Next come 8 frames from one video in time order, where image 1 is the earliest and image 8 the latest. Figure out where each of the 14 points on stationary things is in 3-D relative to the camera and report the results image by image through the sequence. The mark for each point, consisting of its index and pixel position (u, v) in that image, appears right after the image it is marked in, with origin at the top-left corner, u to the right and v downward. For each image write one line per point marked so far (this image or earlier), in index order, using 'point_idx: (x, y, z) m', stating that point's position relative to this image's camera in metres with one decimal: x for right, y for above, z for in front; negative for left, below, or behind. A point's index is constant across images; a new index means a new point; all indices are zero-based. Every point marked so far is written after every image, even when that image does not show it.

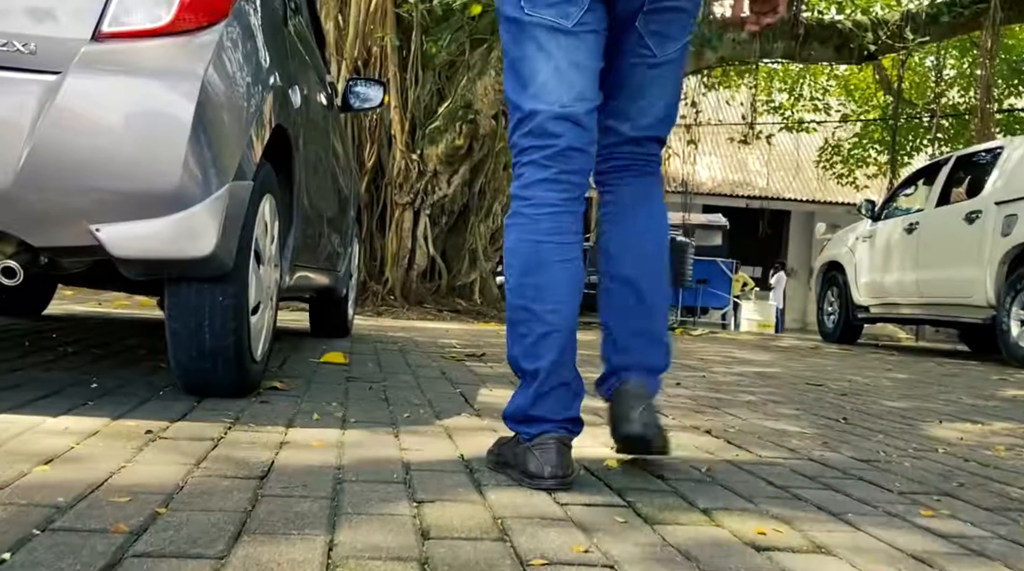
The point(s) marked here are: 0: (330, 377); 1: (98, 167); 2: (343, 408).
0: (-0.8, -0.4, +4.5) m
1: (-1.2, +0.3, +2.9) m
2: (-0.6, -0.4, +3.4) m
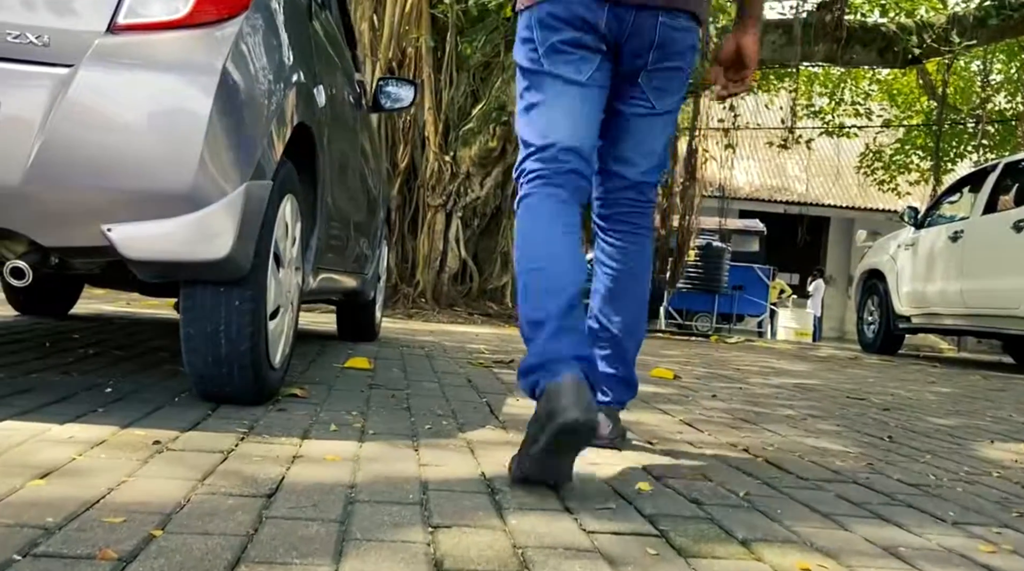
0: (-0.7, -0.4, +4.3) m
1: (-1.1, +0.3, +2.8) m
2: (-0.5, -0.4, +3.3) m
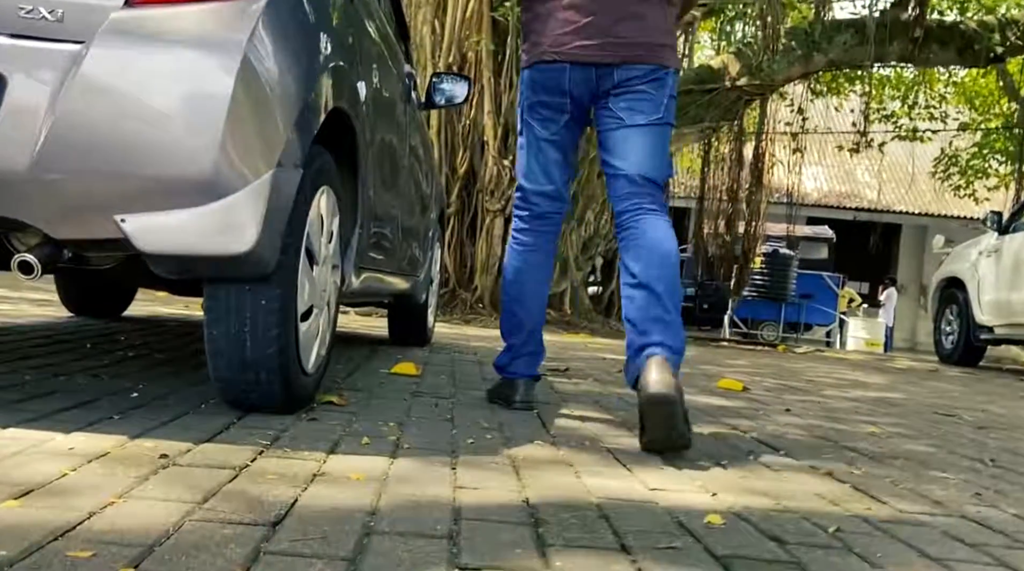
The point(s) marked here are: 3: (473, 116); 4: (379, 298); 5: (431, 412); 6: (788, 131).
0: (-0.4, -0.4, +4.0) m
1: (-0.9, +0.3, +2.6) m
2: (-0.3, -0.4, +3.0) m
3: (-0.4, +1.6, +9.6) m
4: (-0.7, -0.1, +5.2) m
5: (-0.3, -0.4, +3.5) m
6: (+4.2, +2.3, +15.8) m
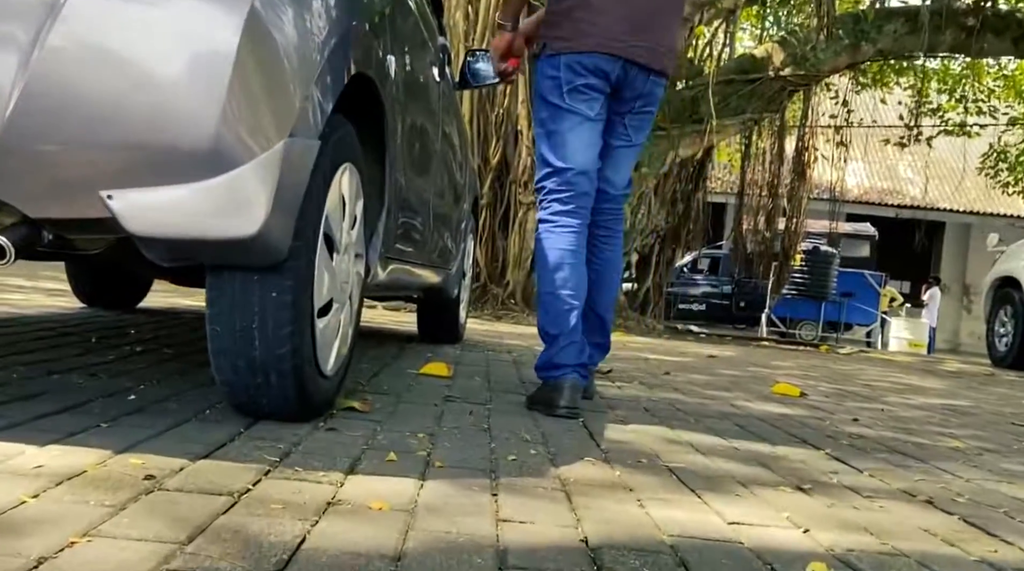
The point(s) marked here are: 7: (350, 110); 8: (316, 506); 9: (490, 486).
0: (-0.3, -0.4, +3.7) m
1: (-0.8, +0.4, +2.2) m
2: (-0.2, -0.4, +2.6) m
3: (0.0, +1.6, +9.3) m
4: (-0.5, 0.0, +4.9) m
5: (-0.1, -0.4, +3.1) m
6: (+4.7, +2.4, +15.3) m
7: (-0.5, +0.5, +3.0) m
8: (-0.3, -0.4, +1.8) m
9: (0.0, -0.4, +2.1) m
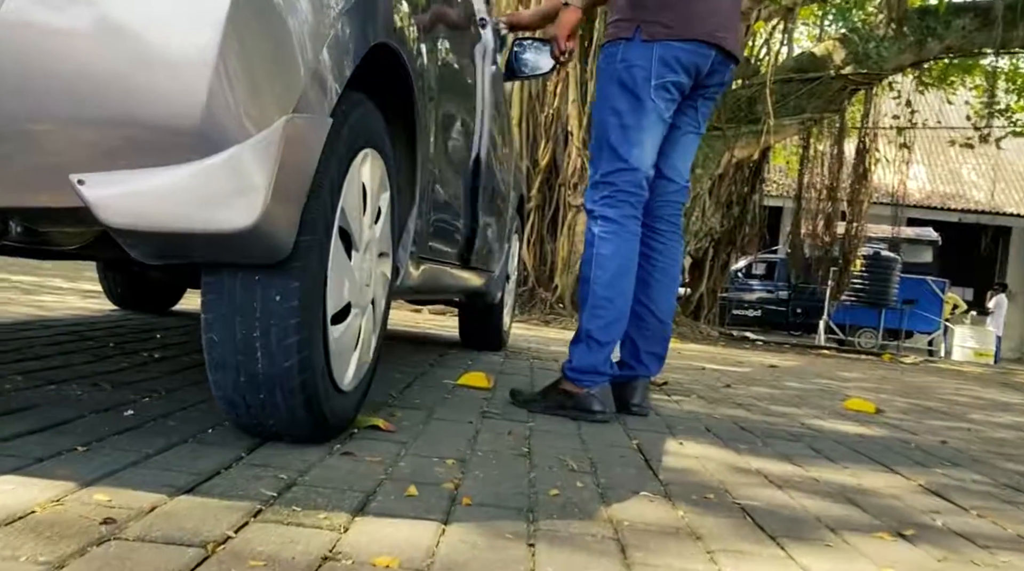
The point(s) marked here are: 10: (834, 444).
0: (-0.2, -0.4, +3.3) m
1: (-0.8, +0.4, +1.9) m
2: (-0.1, -0.4, +2.3) m
3: (+0.4, +1.6, +8.9) m
4: (-0.3, 0.0, +4.5) m
5: (0.0, -0.4, +2.7) m
6: (+5.4, +2.3, +14.7) m
7: (-0.3, +0.5, +2.6) m
8: (-0.3, -0.4, +1.5) m
9: (0.0, -0.4, +1.7) m
10: (+1.1, -0.5, +3.5) m
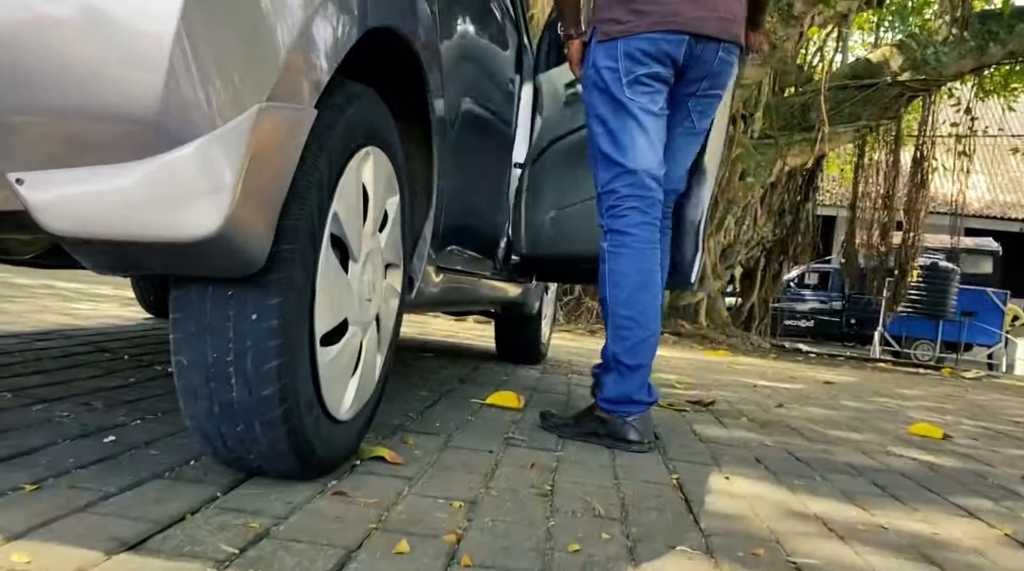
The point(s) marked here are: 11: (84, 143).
0: (-0.1, -0.4, +3.0) m
1: (-0.7, +0.3, +1.6) m
2: (-0.1, -0.4, +2.0) m
3: (+0.7, +1.5, +8.6) m
4: (-0.1, -0.1, +4.2) m
5: (0.0, -0.4, +2.4) m
6: (+6.0, +2.1, +14.1) m
7: (-0.3, +0.5, +2.3) m
8: (-0.3, -0.4, +1.2) m
9: (0.0, -0.4, +1.4) m
10: (+1.2, -0.6, +3.1) m
11: (-0.7, +0.2, +1.6) m
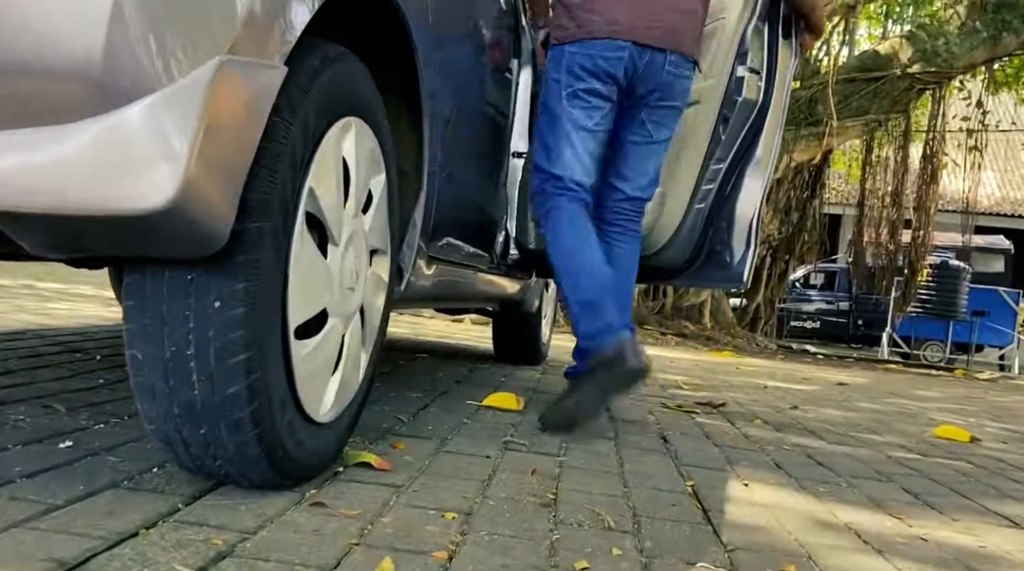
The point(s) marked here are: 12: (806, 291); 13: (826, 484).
0: (-0.1, -0.4, +2.8) m
1: (-0.7, +0.4, +1.4) m
2: (-0.1, -0.4, +1.7) m
3: (+0.8, +1.5, +8.3) m
4: (-0.1, -0.1, +4.0) m
5: (0.0, -0.4, +2.2) m
6: (+6.1, +2.1, +13.9) m
7: (-0.3, +0.5, +2.1) m
8: (-0.3, -0.4, +0.9) m
9: (0.0, -0.4, +1.2) m
10: (+1.2, -0.6, +2.9) m
11: (-0.7, +0.2, +1.4) m
12: (+4.6, -0.1, +16.2) m
13: (+0.8, -0.5, +2.7) m
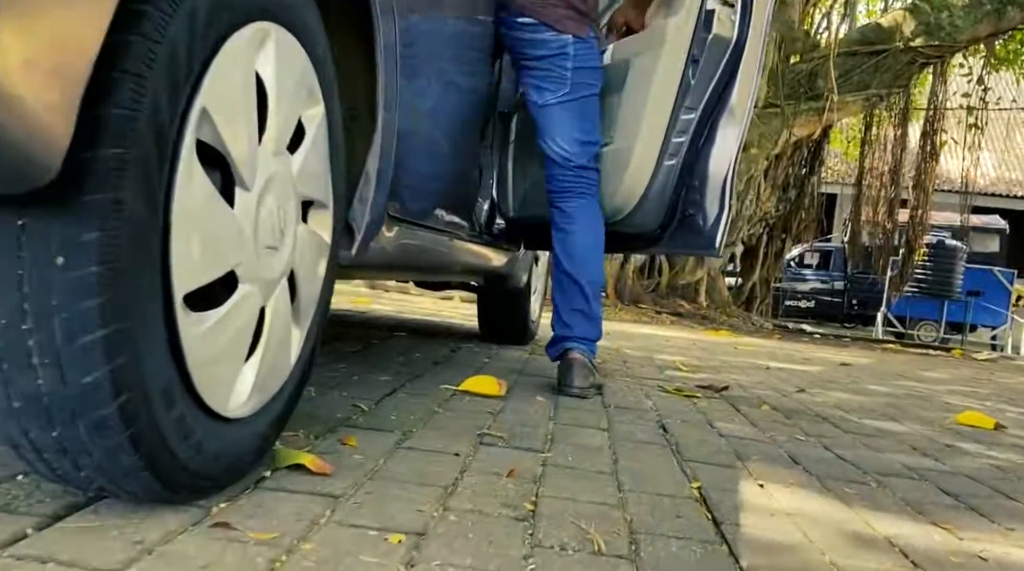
0: (-0.1, -0.3, +2.4) m
1: (-0.8, +0.4, +1.0) m
2: (-0.1, -0.4, +1.3) m
3: (+0.7, +1.7, +7.9) m
4: (-0.2, 0.0, +3.6) m
5: (0.0, -0.4, +1.8) m
6: (+5.9, +2.4, +13.5) m
7: (-0.3, +0.6, +1.7) m
8: (-0.3, -0.3, +0.5) m
9: (0.0, -0.4, +0.8) m
10: (+1.1, -0.5, +2.5) m
11: (-0.7, +0.3, +1.0) m
12: (+4.4, +0.2, +15.8) m
13: (+0.8, -0.4, +2.3) m
